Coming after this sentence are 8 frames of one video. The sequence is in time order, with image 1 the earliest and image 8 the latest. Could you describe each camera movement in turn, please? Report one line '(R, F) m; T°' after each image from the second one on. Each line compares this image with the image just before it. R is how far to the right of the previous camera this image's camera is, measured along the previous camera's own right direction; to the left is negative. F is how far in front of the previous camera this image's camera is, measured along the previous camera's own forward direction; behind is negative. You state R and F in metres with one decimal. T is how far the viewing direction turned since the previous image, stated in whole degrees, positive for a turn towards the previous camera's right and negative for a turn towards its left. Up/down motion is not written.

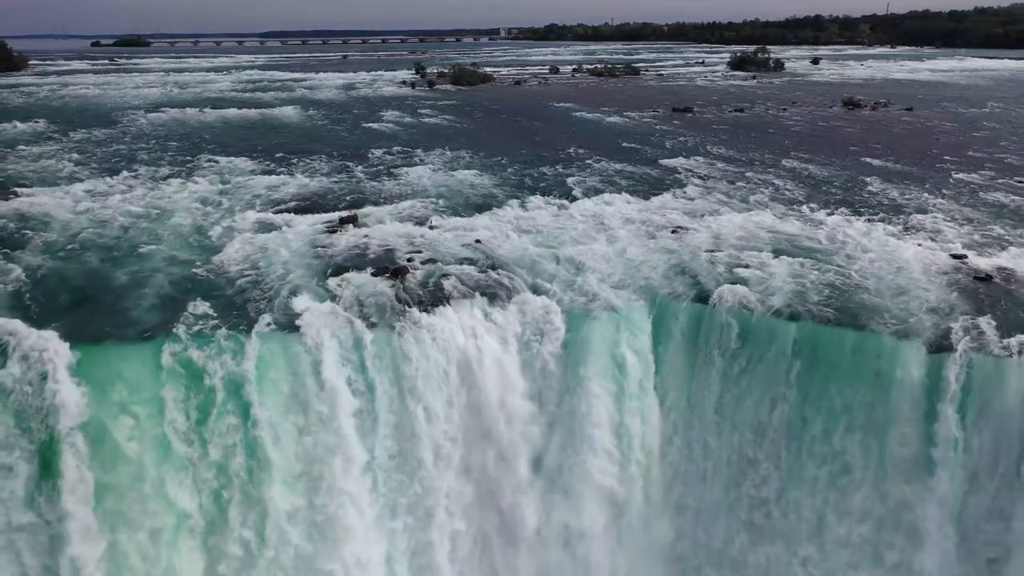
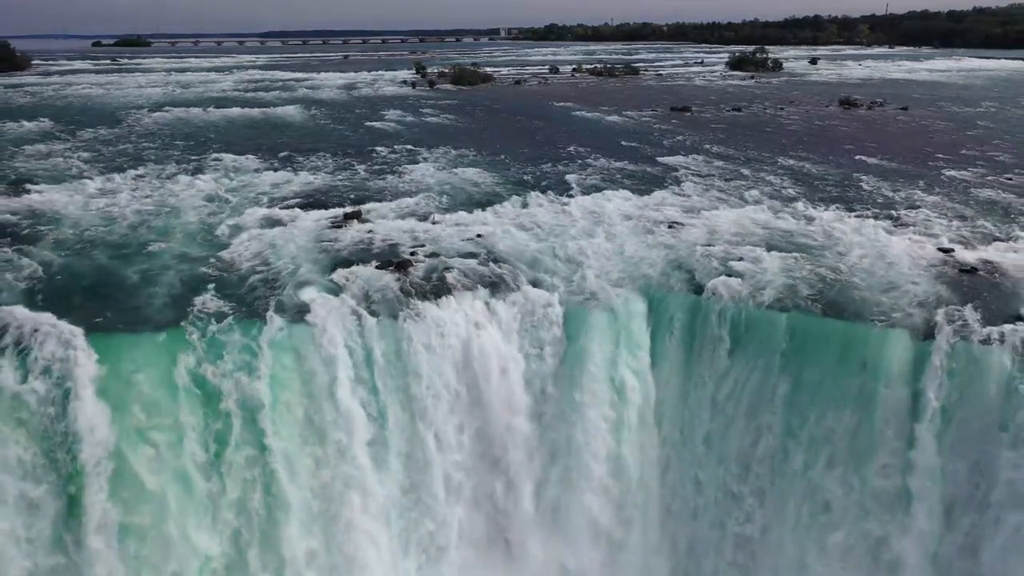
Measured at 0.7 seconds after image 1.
(0.0, -0.3) m; 0°
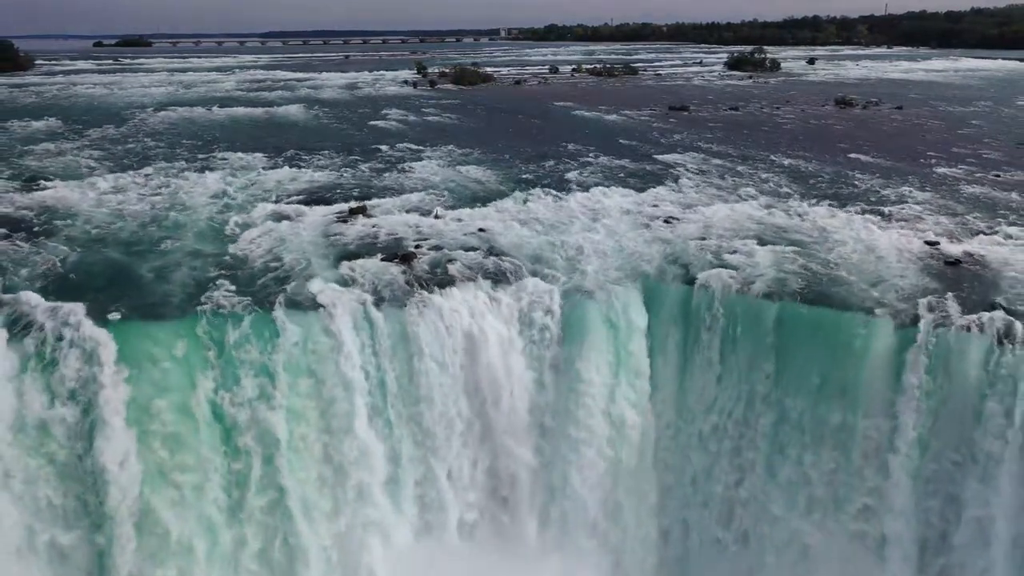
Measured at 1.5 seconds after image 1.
(0.0, -0.4) m; 0°
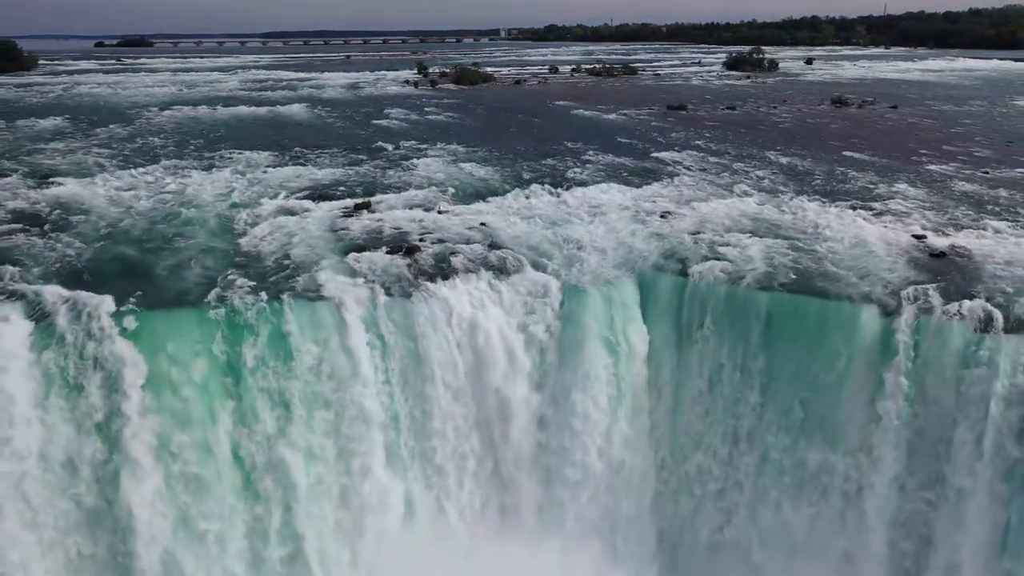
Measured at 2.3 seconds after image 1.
(0.0, -0.4) m; 0°
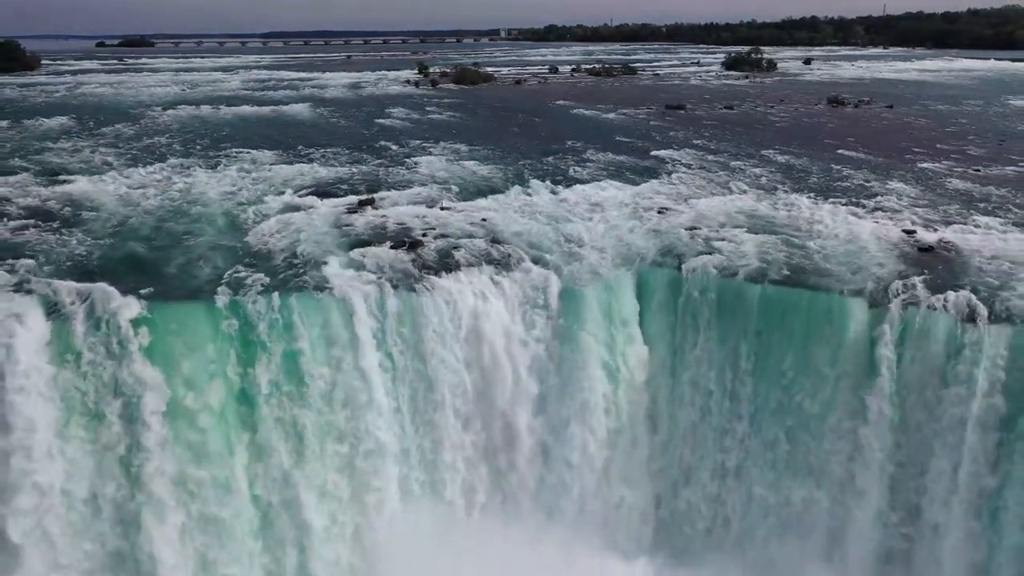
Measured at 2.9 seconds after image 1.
(0.0, -0.3) m; 0°
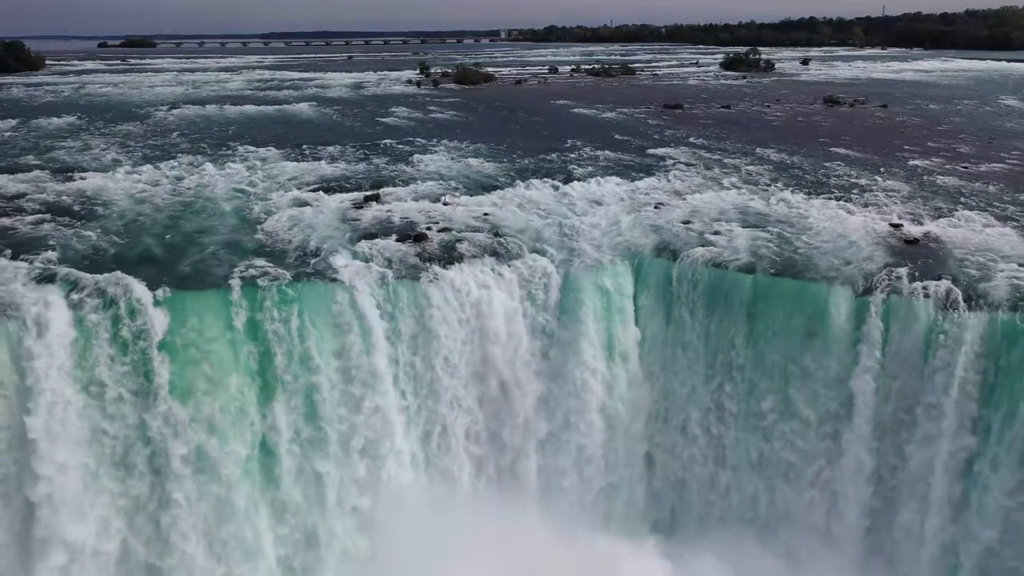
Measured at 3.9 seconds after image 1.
(0.0, -0.4) m; 0°
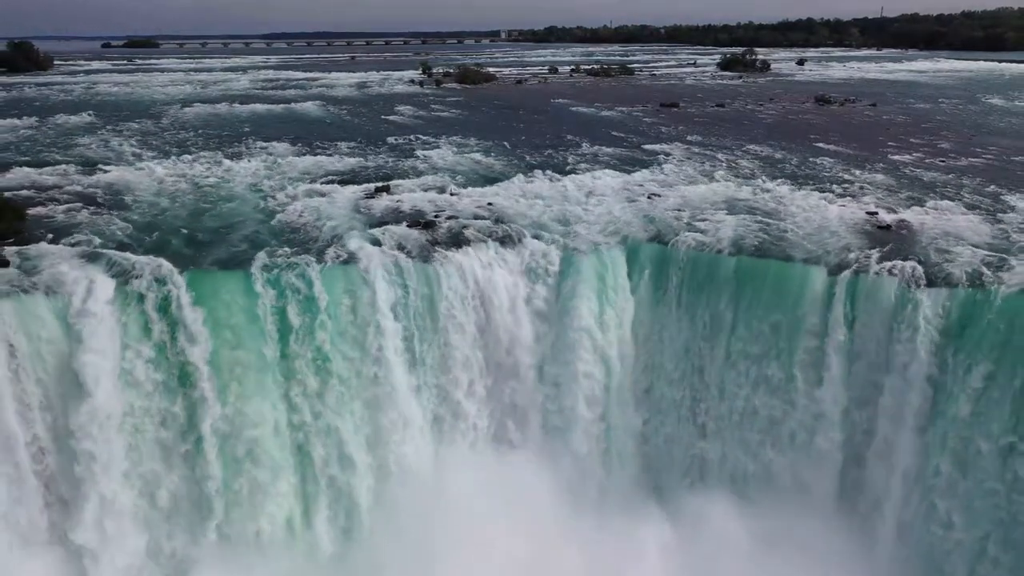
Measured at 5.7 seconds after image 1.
(0.0, -0.9) m; 0°
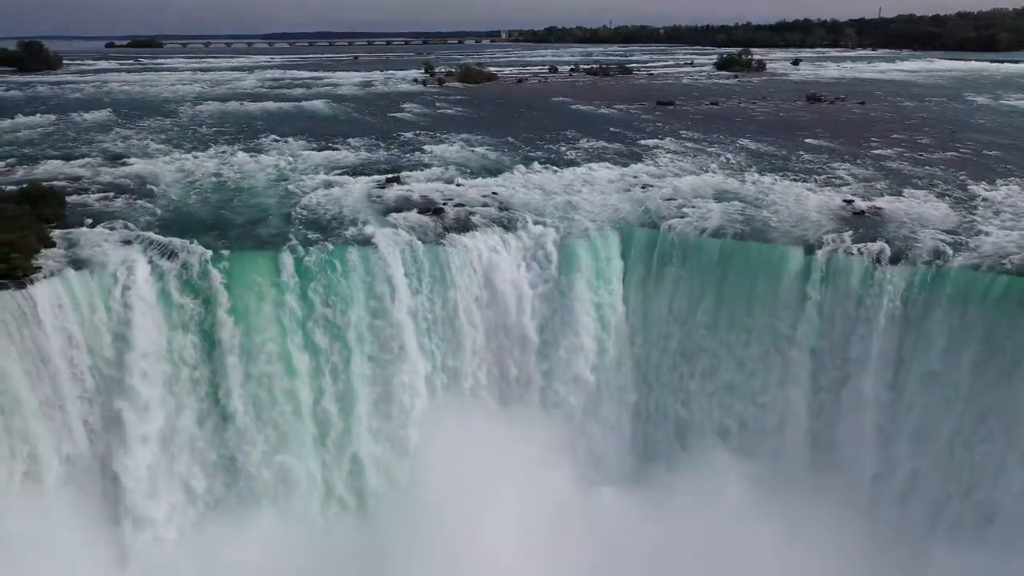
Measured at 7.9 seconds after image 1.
(-0.1, -1.0) m; 0°
